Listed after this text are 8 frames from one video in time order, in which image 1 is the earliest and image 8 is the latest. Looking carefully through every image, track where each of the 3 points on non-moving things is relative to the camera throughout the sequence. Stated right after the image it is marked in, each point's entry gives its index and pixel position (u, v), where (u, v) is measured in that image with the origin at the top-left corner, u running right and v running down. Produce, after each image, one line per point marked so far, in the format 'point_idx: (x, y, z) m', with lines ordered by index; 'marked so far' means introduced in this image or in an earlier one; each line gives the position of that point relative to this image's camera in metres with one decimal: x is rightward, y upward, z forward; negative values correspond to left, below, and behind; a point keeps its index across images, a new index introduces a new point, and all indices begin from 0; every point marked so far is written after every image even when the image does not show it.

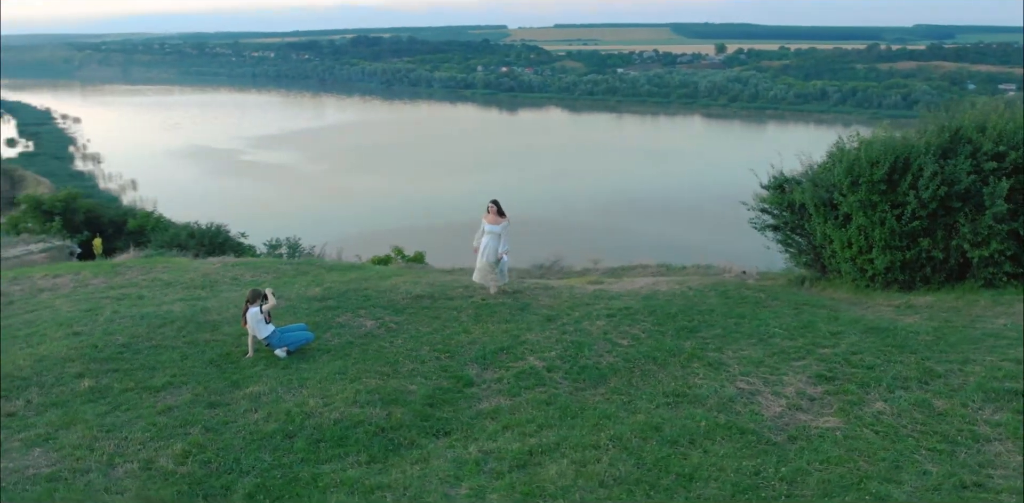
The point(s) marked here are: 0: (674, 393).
0: (+1.1, -1.0, +5.8) m
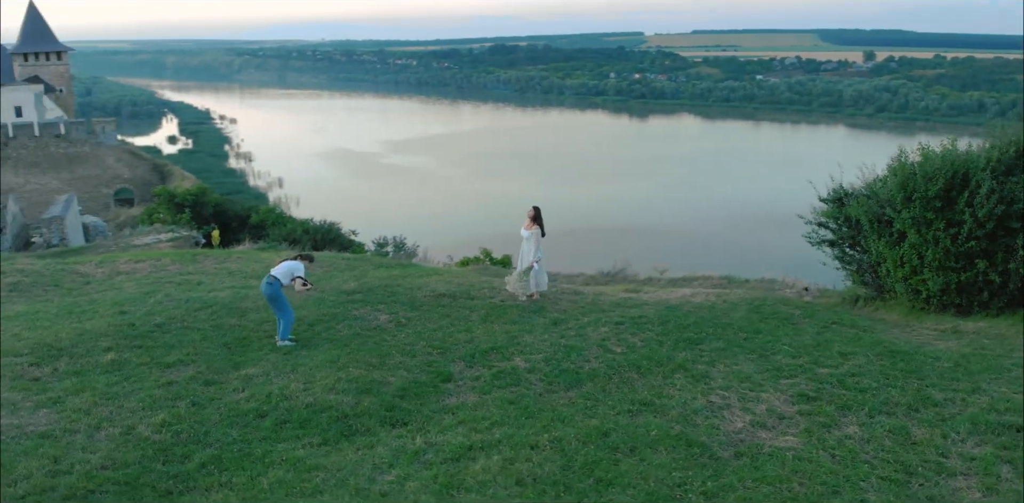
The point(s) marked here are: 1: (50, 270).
0: (+0.9, -1.0, +5.7) m
1: (-5.6, -0.2, +10.0) m
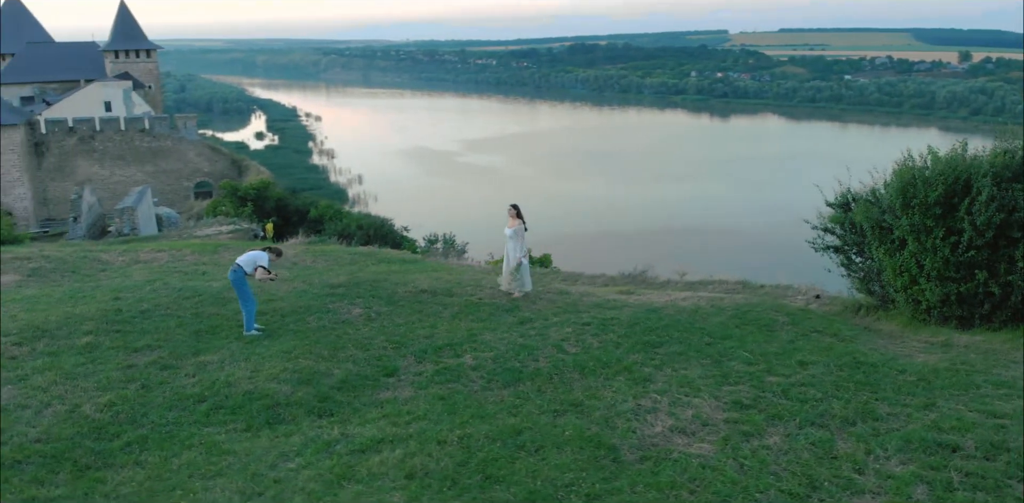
0: (+0.4, -1.0, +5.7) m
1: (-5.6, -0.1, +10.6) m
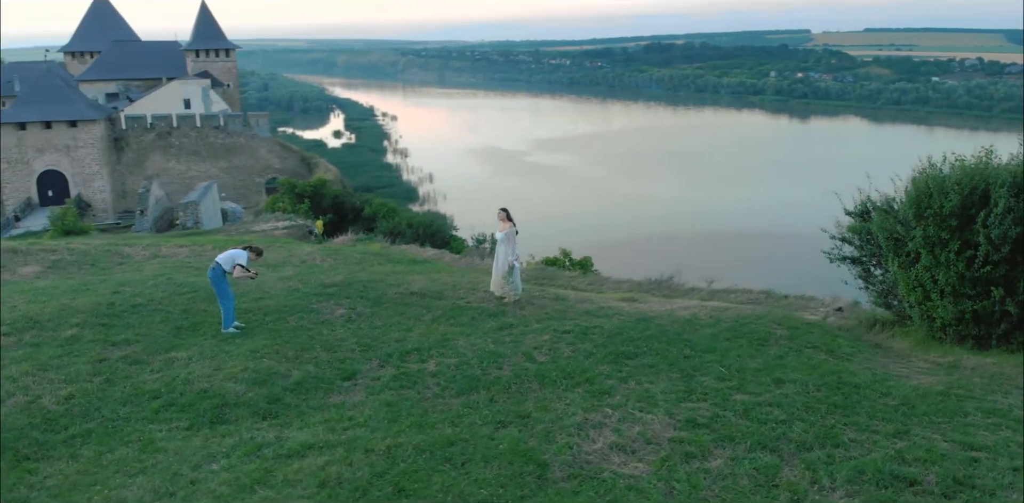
0: (0.0, -1.1, +5.5) m
1: (-5.5, 0.0, +11.0) m
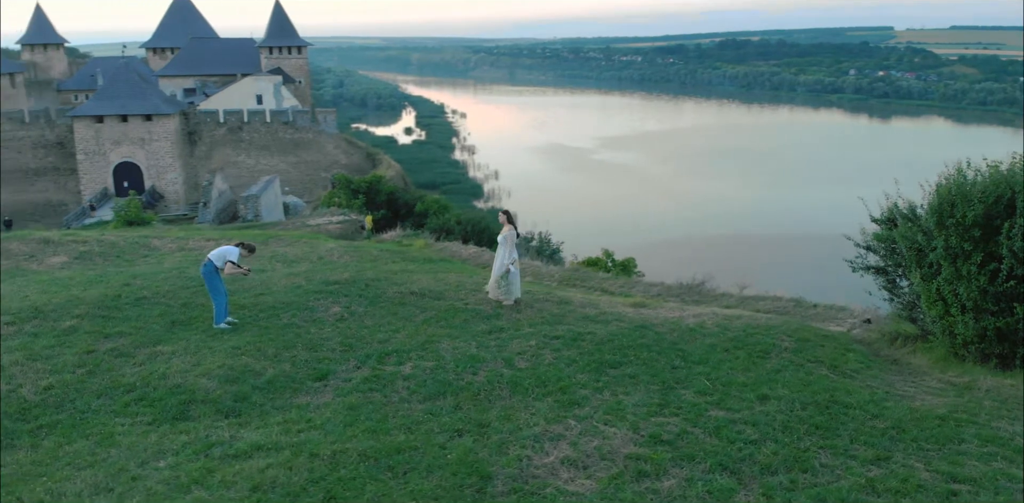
0: (-0.2, -1.1, +5.4) m
1: (-5.2, +0.1, +11.3) m
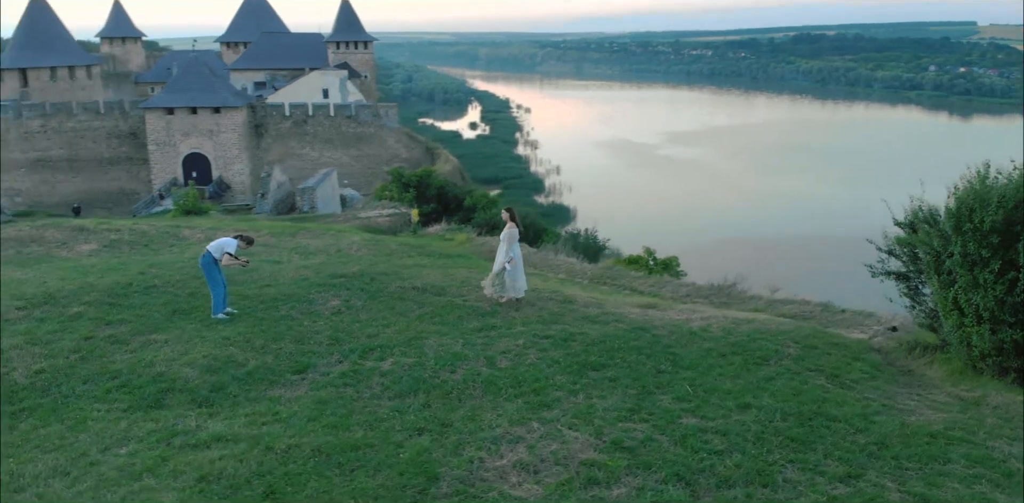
0: (-0.4, -1.1, +5.3) m
1: (-4.9, +0.3, +11.6) m
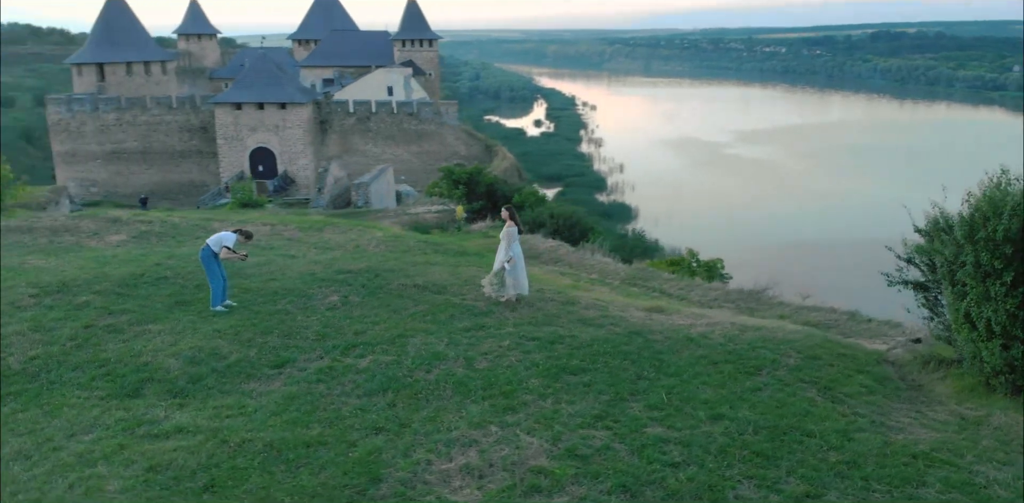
0: (-0.7, -1.1, +5.3) m
1: (-4.6, +0.4, +11.9) m
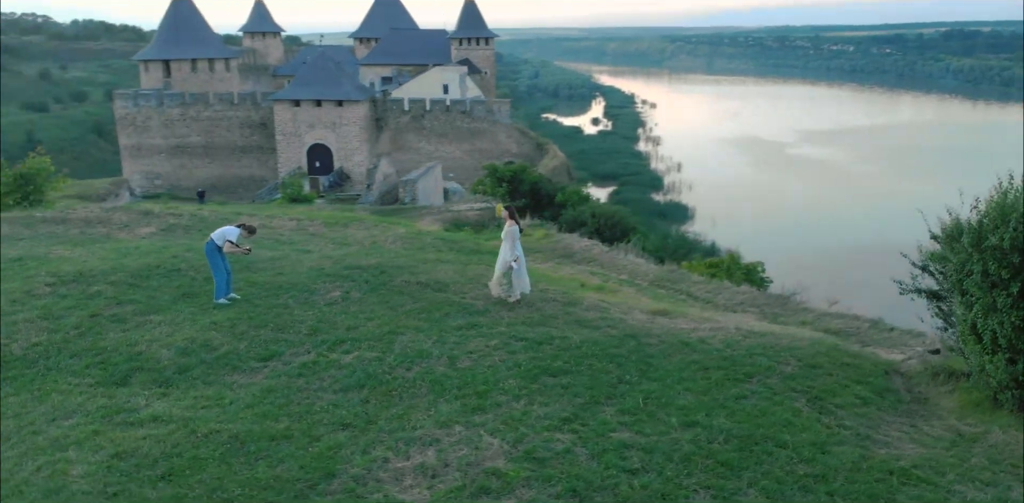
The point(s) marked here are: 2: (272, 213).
0: (-0.9, -1.1, +5.4) m
1: (-4.3, +0.5, +12.3) m
2: (-4.2, +0.7, +14.2) m
